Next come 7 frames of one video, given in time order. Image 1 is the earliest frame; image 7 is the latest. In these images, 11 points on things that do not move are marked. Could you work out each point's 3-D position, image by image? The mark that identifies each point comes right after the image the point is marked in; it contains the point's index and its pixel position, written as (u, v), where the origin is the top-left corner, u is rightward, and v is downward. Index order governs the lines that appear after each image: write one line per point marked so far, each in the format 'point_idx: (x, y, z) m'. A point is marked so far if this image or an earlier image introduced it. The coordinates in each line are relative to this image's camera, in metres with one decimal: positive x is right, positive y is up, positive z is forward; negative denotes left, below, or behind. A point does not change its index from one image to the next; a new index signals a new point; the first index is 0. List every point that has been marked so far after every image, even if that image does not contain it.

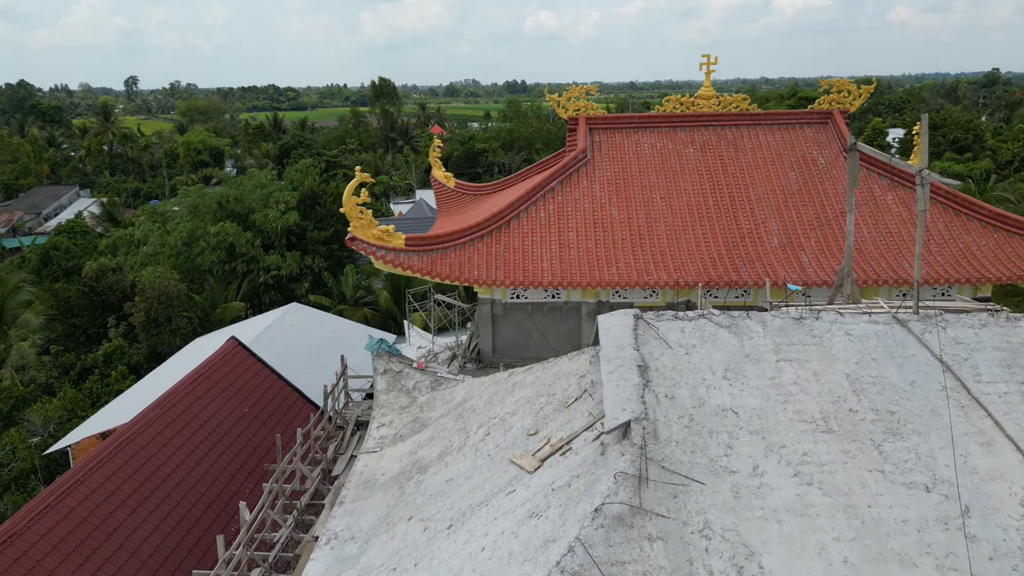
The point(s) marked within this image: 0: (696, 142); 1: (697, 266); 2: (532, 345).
0: (+2.2, +1.7, +9.5) m
1: (+1.9, +0.2, +8.0) m
2: (+0.2, -0.6, +8.9) m
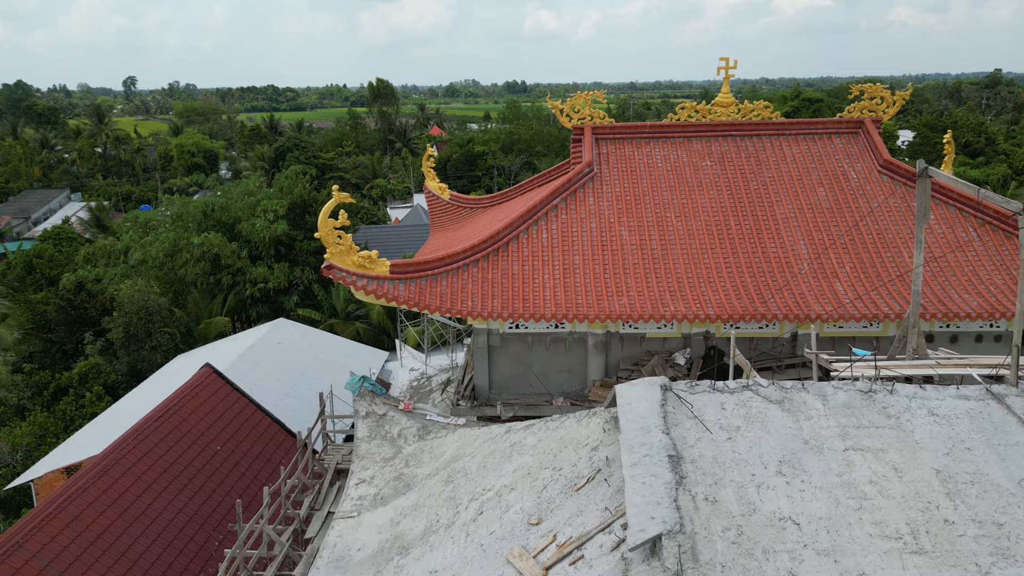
0: (+2.2, +1.4, +8.6) m
1: (+1.8, -0.1, +7.1) m
2: (+0.2, -0.9, +8.0) m
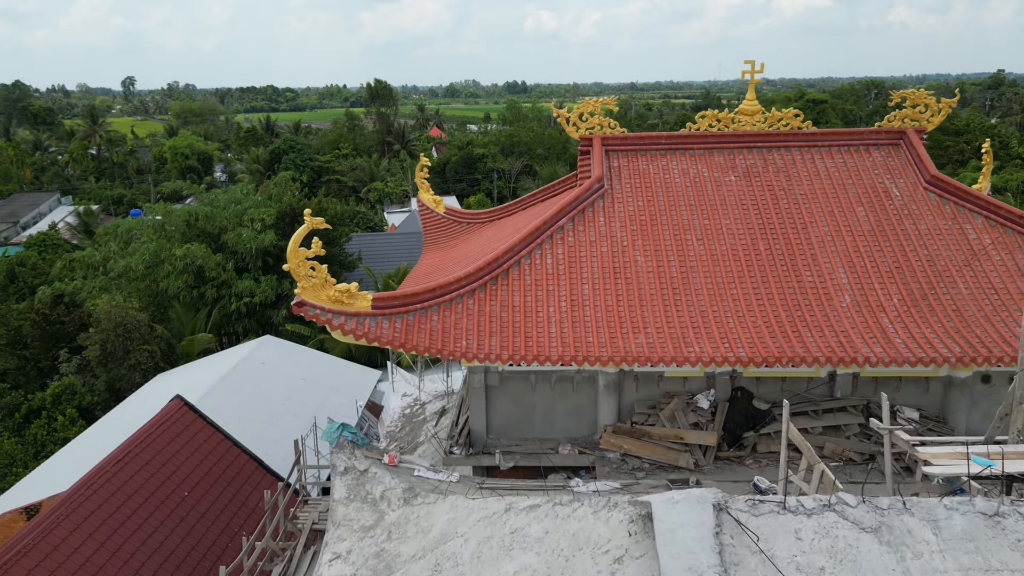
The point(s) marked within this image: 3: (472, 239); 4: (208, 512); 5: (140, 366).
0: (+2.2, +1.2, +7.7) m
1: (+1.8, -0.4, +6.2) m
2: (+0.2, -1.2, +7.1) m
3: (-0.5, +0.6, +9.4) m
4: (-3.2, -2.4, +8.5) m
5: (-6.9, -1.5, +14.9) m
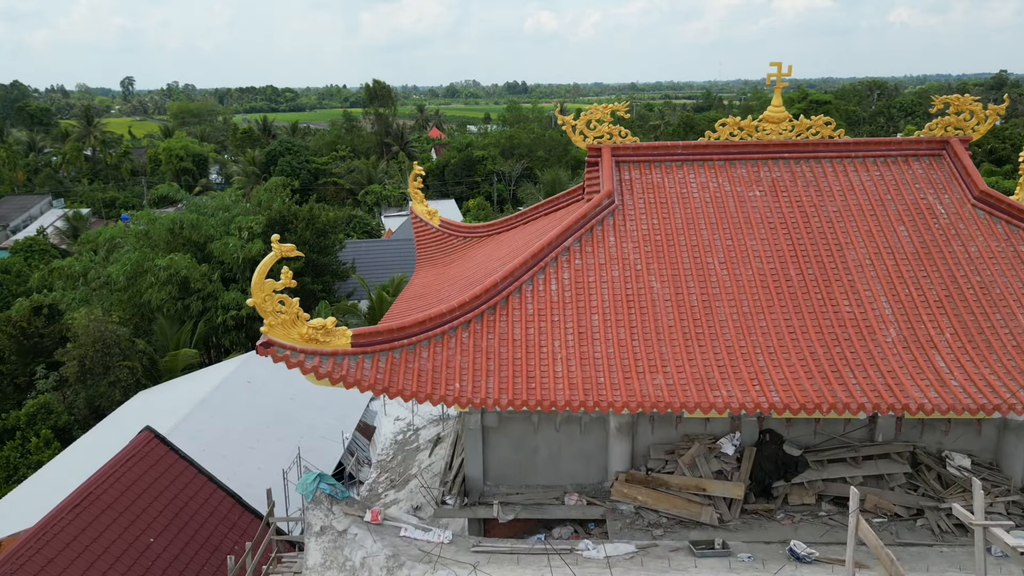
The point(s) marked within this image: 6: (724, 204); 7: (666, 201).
0: (+2.2, +0.9, +6.9) m
1: (+1.8, -0.6, +5.4) m
2: (+0.2, -1.4, +6.3) m
3: (-0.5, +0.4, +8.7) m
4: (-3.2, -2.6, +7.7) m
5: (-6.9, -1.7, +14.2) m
6: (+1.8, +0.7, +6.8) m
7: (+1.3, +0.7, +6.8) m
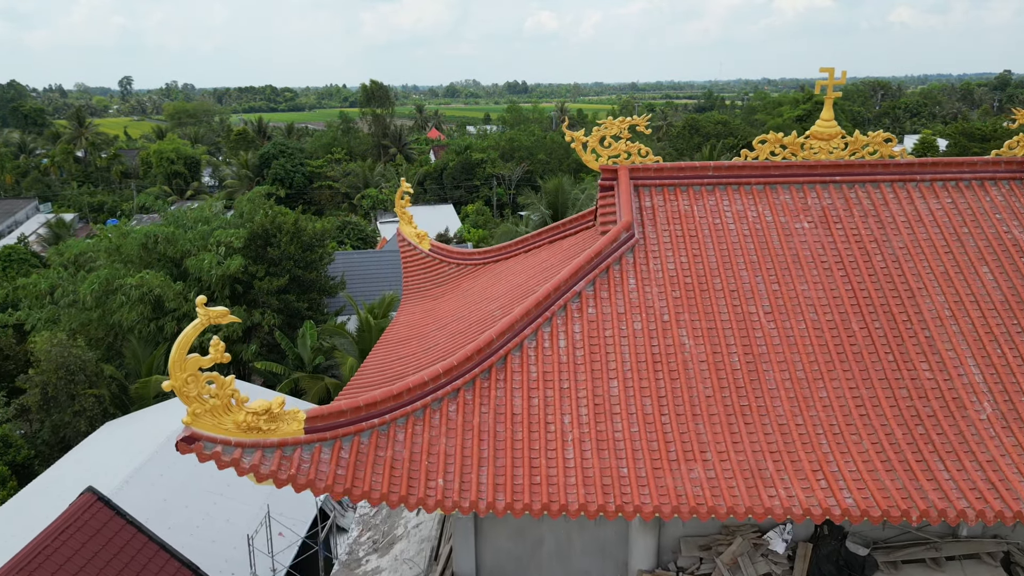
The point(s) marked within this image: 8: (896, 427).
0: (+2.2, +0.6, +5.8) m
1: (+1.8, -0.9, +4.3) m
2: (+0.2, -1.8, +5.2) m
3: (-0.5, 0.0, +7.5) m
4: (-3.2, -3.0, +6.6) m
5: (-7.0, -2.0, +13.0) m
6: (+1.8, +0.4, +5.6) m
7: (+1.3, +0.4, +5.7) m
8: (+2.1, -0.8, +4.4) m
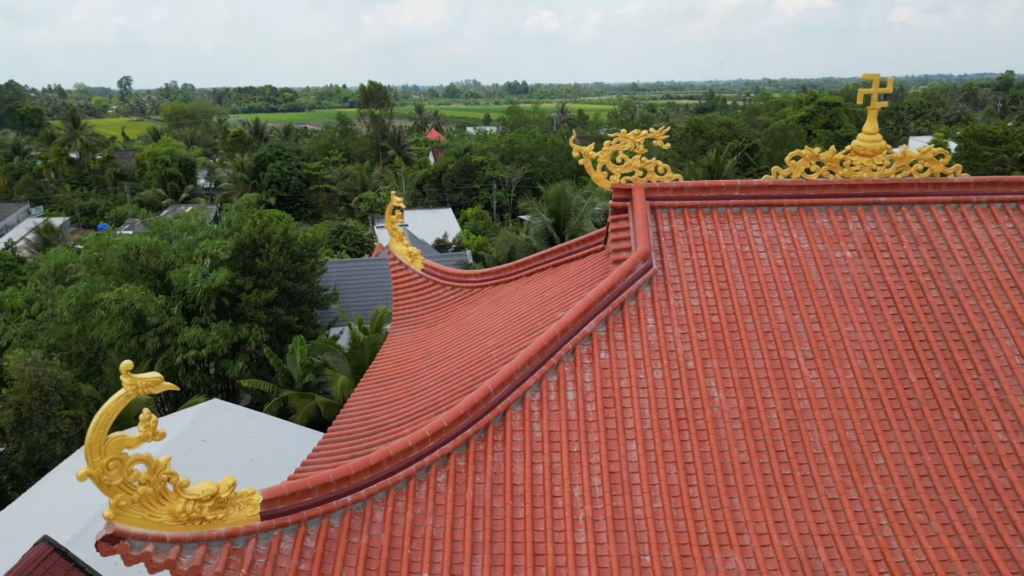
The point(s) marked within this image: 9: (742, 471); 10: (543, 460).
0: (+2.2, +0.3, +5.1) m
1: (+1.8, -1.2, +3.5) m
2: (+0.2, -2.0, +4.4) m
3: (-0.5, -0.2, +6.8) m
4: (-3.2, -3.2, +5.9) m
5: (-6.9, -2.3, +12.3) m
6: (+1.8, +0.1, +4.9) m
7: (+1.3, +0.1, +5.0) m
8: (+2.1, -1.0, +3.7) m
9: (+1.1, -0.9, +3.9) m
10: (+0.2, -0.9, +4.0) m
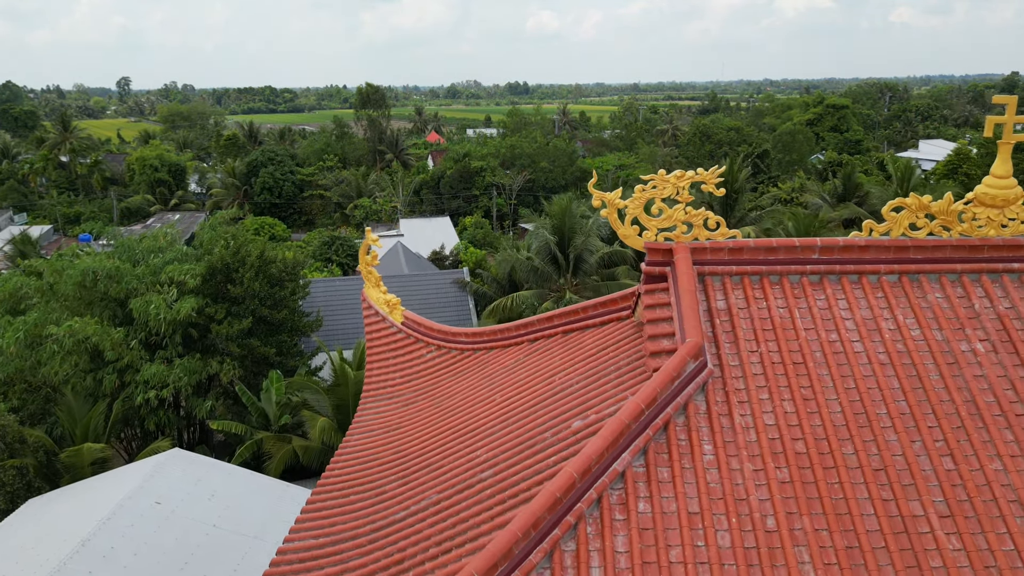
0: (+2.2, -0.1, +3.7) m
1: (+1.8, -1.7, +2.1) m
2: (+0.2, -2.5, +3.0) m
3: (-0.5, -0.7, +5.4) m
4: (-3.3, -3.7, +4.5) m
5: (-7.0, -2.8, +10.9) m
6: (+1.8, -0.4, +3.5) m
7: (+1.3, -0.3, +3.5) m
8: (+2.1, -1.5, +2.3) m
9: (+1.1, -1.4, +2.5) m
10: (+0.1, -1.3, +2.6) m
